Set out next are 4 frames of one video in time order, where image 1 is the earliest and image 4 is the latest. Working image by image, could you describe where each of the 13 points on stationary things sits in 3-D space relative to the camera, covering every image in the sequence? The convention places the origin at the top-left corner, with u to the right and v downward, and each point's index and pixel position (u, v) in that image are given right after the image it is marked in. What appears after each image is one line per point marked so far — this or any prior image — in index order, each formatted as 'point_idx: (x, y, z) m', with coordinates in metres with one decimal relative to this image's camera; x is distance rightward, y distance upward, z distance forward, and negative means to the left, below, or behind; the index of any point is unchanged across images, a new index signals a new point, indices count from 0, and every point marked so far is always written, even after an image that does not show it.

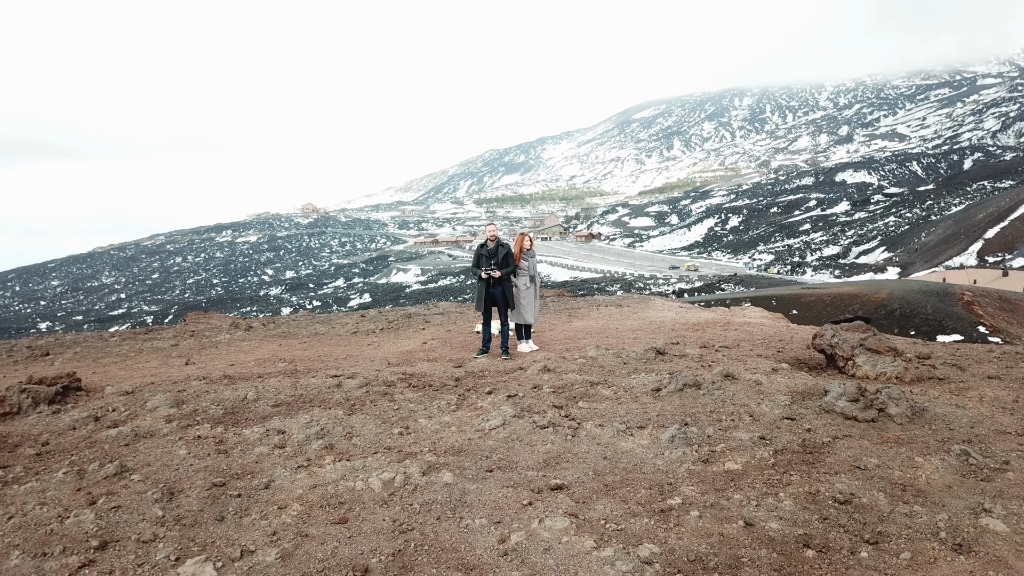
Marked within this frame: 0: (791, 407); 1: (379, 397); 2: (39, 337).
0: (+1.4, -0.6, +4.2) m
1: (-0.8, -0.7, +4.8) m
2: (-4.7, -0.5, +7.8) m
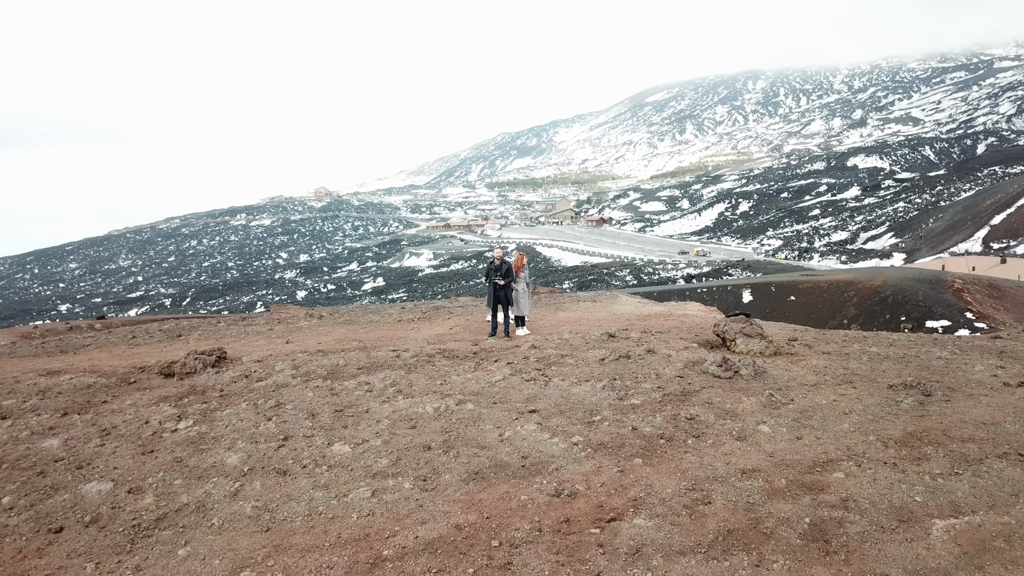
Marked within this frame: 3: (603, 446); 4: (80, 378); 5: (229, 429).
0: (+1.4, -0.7, +6.7) m
1: (-0.8, -0.7, +7.3) m
2: (-4.7, -0.5, +10.3) m
3: (+0.6, -1.1, +5.2) m
4: (-4.1, -0.8, +7.6) m
5: (-2.1, -1.1, +5.8) m
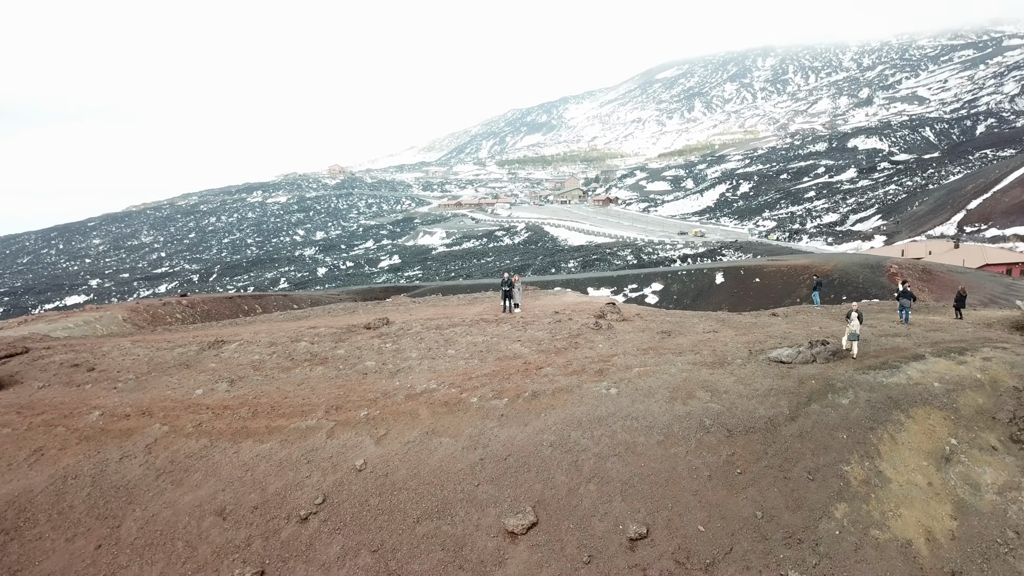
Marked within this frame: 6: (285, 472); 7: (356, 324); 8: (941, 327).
0: (+1.4, -0.8, +16.2) m
1: (-0.8, -0.8, +16.8) m
2: (-4.6, -0.5, +19.9) m
3: (+0.6, -1.2, +14.7) m
4: (-4.1, -0.9, +17.1) m
5: (-2.1, -1.2, +15.4) m
6: (-3.3, -2.7, +11.4) m
7: (-3.5, -0.8, +17.5) m
8: (+8.9, -0.8, +16.0) m
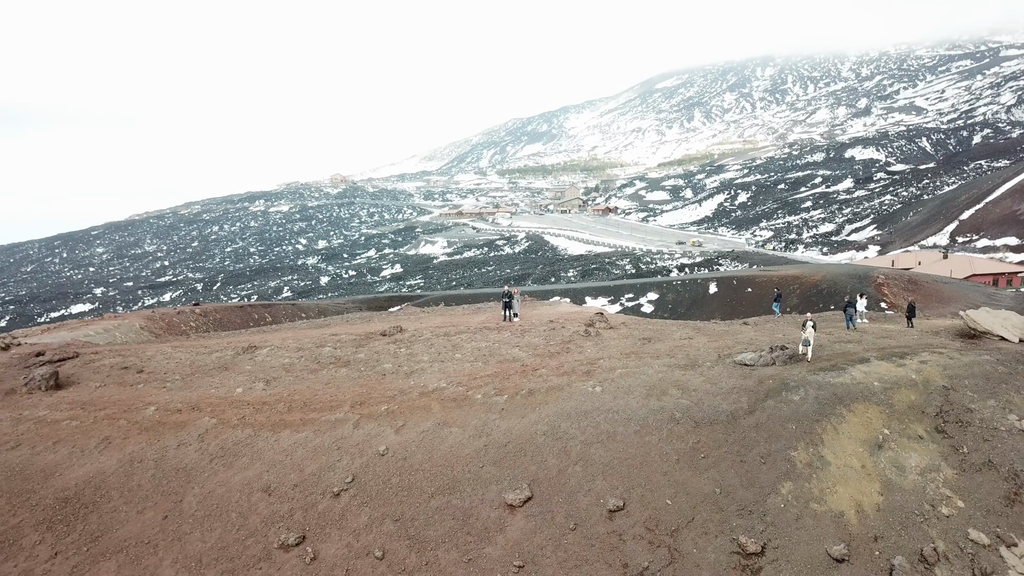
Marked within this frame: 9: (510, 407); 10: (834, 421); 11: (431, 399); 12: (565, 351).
0: (+1.4, -1.1, +18.3) m
1: (-0.8, -1.1, +18.9) m
2: (-4.7, -0.8, +22.0) m
3: (+0.5, -1.5, +16.8) m
4: (-4.1, -1.2, +19.2) m
5: (-2.2, -1.4, +17.5) m
6: (-3.4, -2.9, +13.4) m
7: (-3.5, -1.1, +19.6) m
8: (+8.9, -1.1, +18.1) m
9: (0.0, -2.2, +14.5) m
10: (+5.8, -2.4, +13.9) m
11: (-1.6, -2.1, +14.9) m
12: (+1.2, -1.4, +17.0) m
